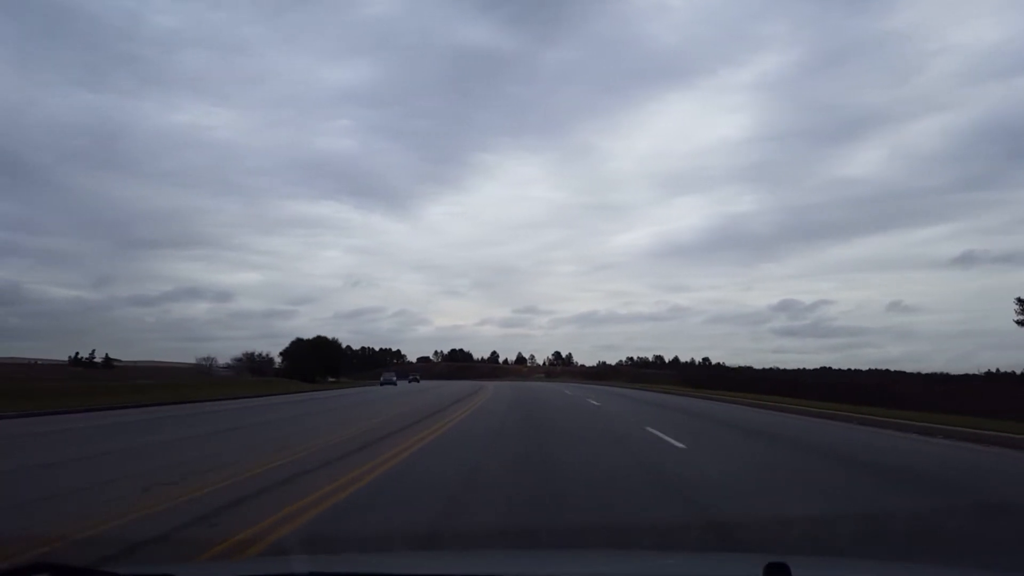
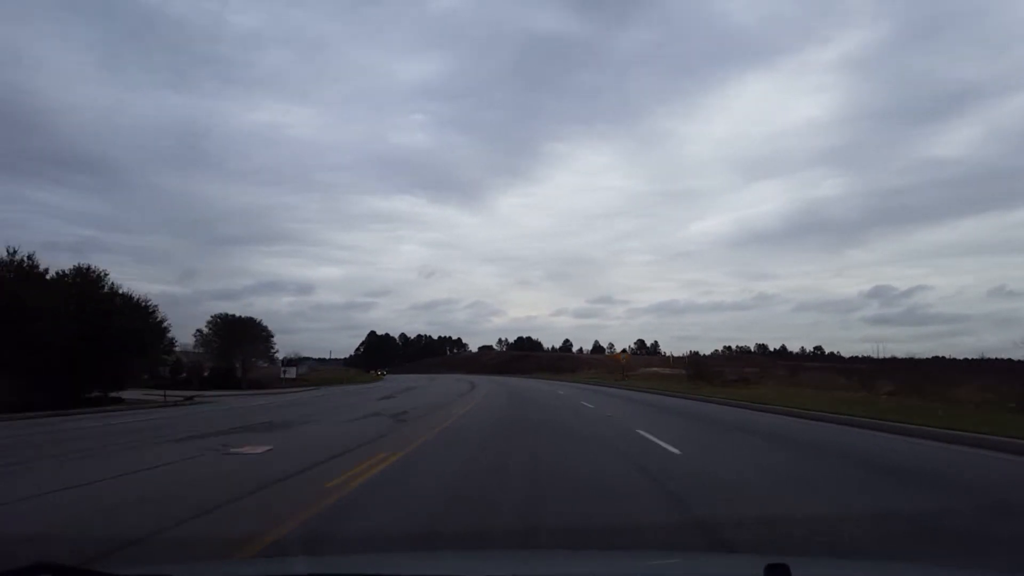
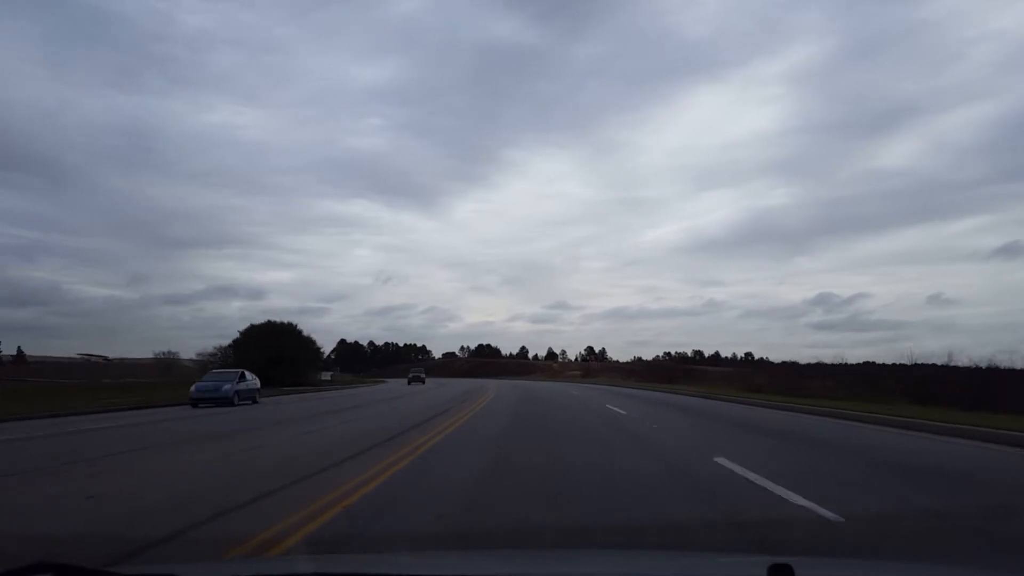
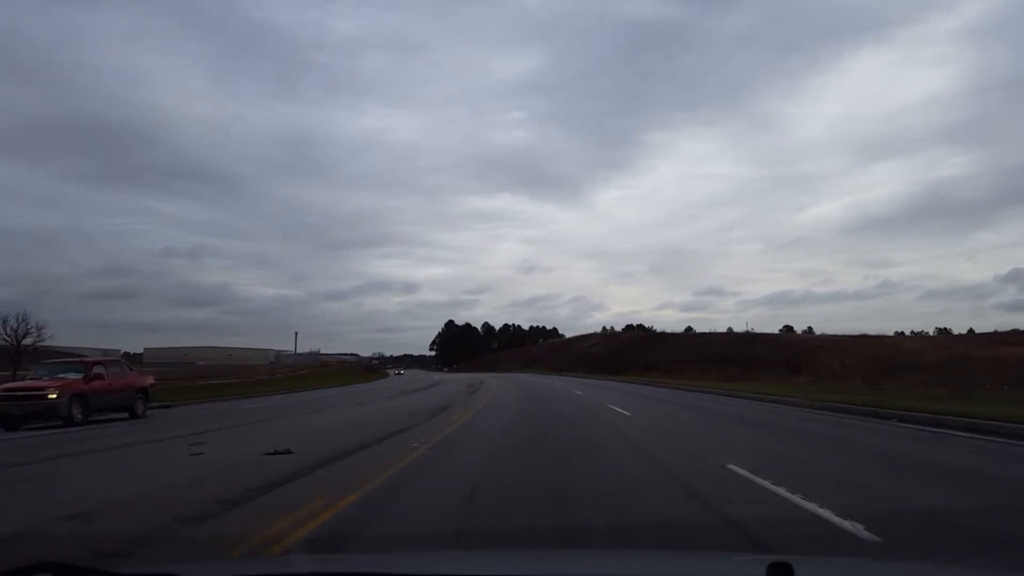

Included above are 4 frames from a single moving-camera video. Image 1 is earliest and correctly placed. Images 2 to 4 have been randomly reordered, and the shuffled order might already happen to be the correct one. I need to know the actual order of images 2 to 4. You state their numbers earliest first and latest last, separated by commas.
3, 2, 4
